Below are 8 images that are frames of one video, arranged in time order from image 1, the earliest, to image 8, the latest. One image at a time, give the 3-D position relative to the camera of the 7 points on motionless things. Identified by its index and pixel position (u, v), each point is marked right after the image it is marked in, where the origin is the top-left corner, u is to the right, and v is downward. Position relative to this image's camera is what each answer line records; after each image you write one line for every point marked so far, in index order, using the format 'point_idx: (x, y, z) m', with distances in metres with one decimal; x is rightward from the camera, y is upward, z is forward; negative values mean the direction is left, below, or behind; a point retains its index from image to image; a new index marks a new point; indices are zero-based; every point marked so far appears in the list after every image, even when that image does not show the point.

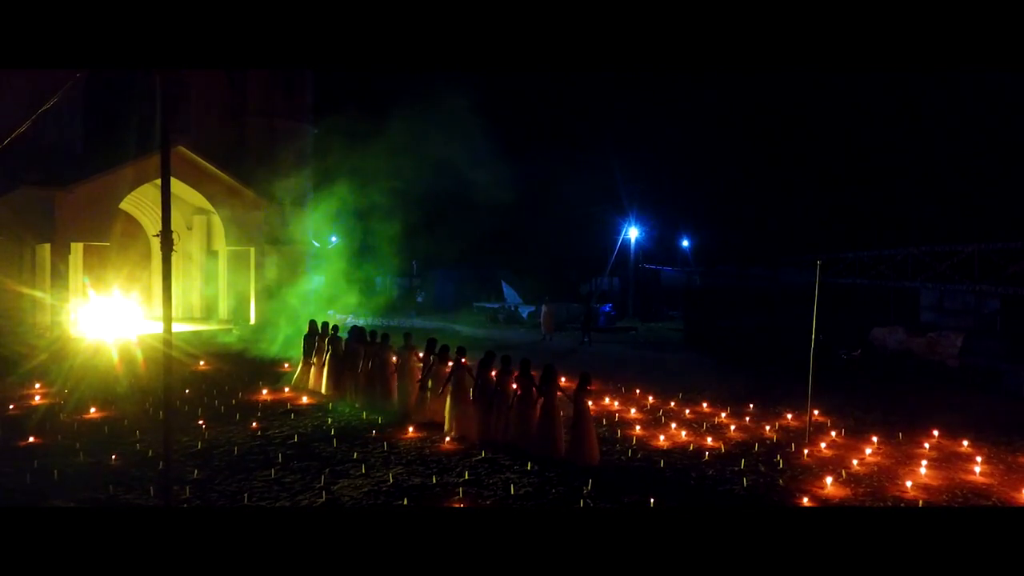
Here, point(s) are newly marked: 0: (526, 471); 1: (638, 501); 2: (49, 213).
0: (+0.2, -1.9, +8.0) m
1: (+1.2, -2.0, +7.1) m
2: (-10.4, +1.7, +17.1) m
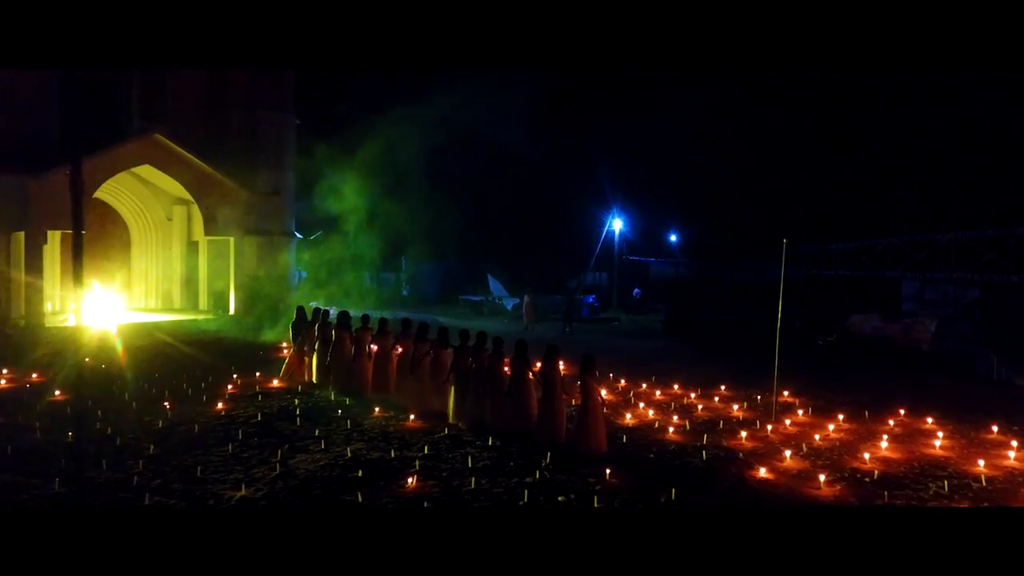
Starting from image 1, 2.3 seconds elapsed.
0: (-0.3, -1.7, +8.0) m
1: (+0.7, -1.7, +7.1) m
2: (-10.9, +1.9, +17.0) m
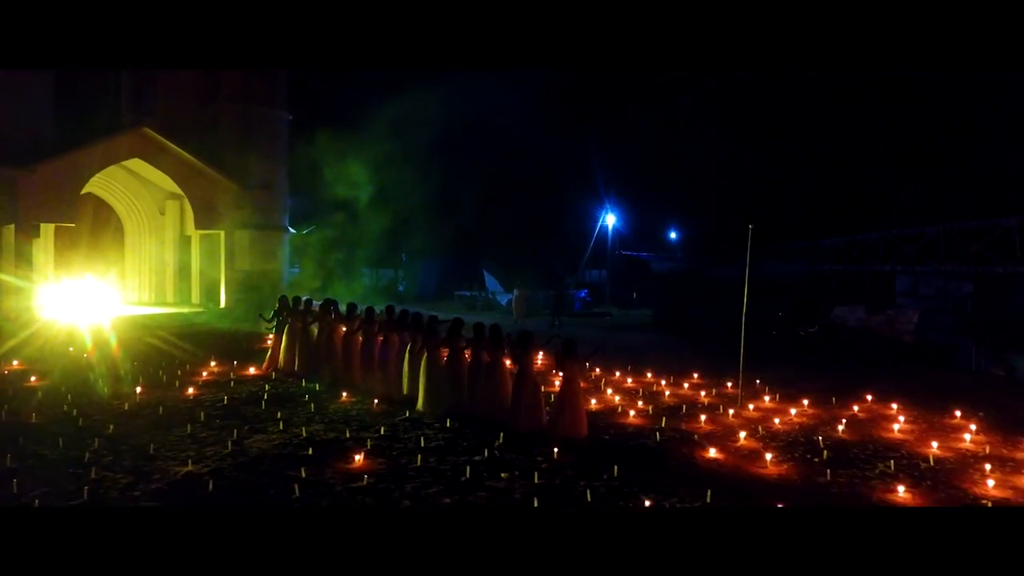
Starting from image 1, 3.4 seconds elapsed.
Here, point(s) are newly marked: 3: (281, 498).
0: (-0.7, -1.5, +8.0) m
1: (+0.3, -1.5, +7.1) m
2: (-11.3, +2.1, +17.2) m
3: (-1.8, -1.6, +5.8) m
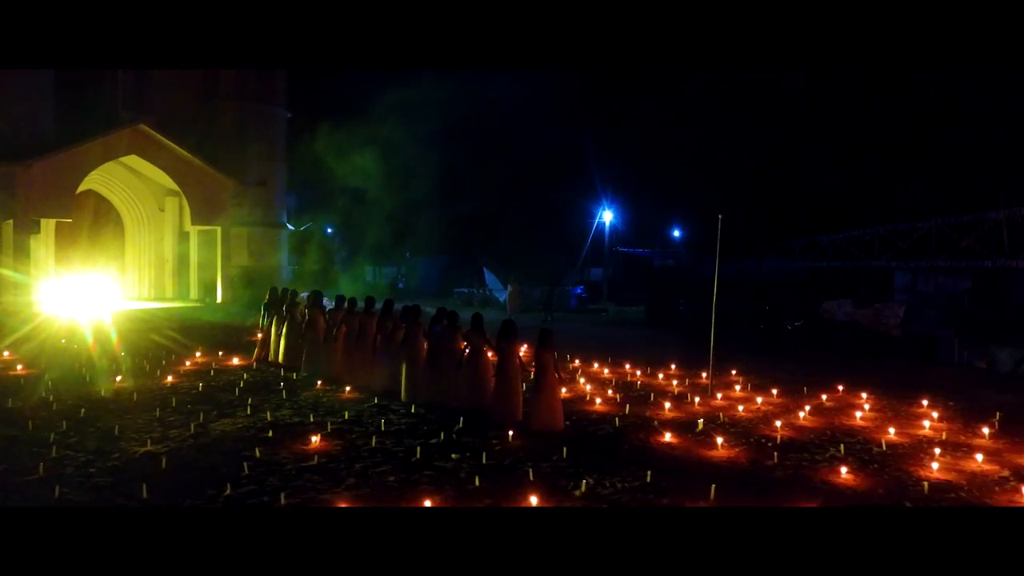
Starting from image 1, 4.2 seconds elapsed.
0: (-1.1, -1.4, +8.2) m
1: (-0.1, -1.4, +7.2) m
2: (-11.5, +2.2, +17.5) m
3: (-2.2, -1.5, +5.9) m
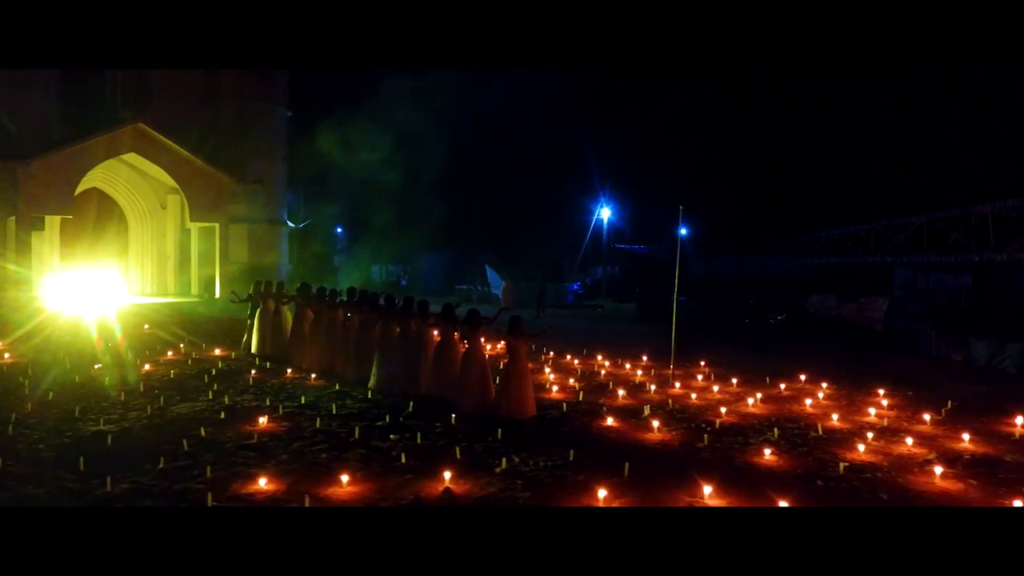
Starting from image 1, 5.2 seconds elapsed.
0: (-1.6, -1.2, +8.4) m
1: (-0.7, -1.3, +7.4) m
2: (-11.8, +2.4, +18.0) m
3: (-2.8, -1.3, +6.2) m
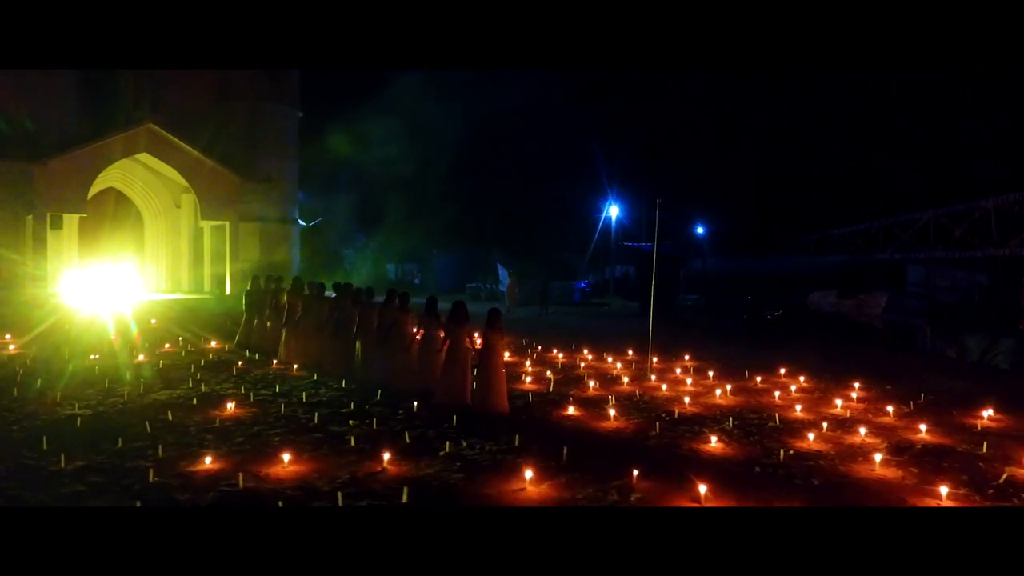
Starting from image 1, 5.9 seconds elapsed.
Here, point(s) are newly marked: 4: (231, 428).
0: (-2.0, -1.1, +8.6) m
1: (-1.1, -1.2, +7.6) m
2: (-11.7, +2.5, +18.6) m
3: (-3.2, -1.2, +6.4) m
4: (-2.5, -1.2, +6.6) m
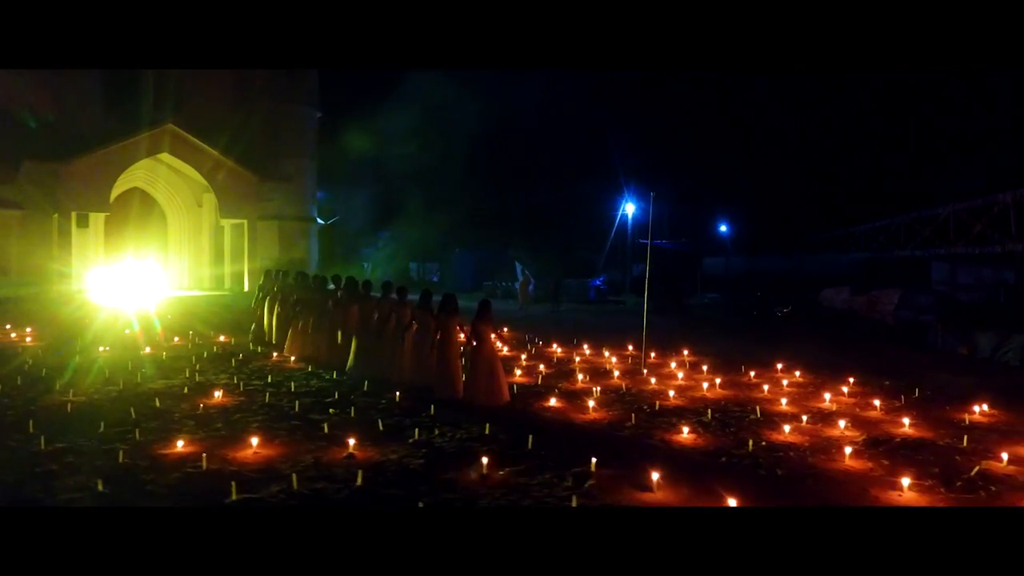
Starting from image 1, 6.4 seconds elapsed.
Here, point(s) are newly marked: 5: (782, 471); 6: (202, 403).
0: (-2.1, -1.0, +8.7) m
1: (-1.2, -1.1, +7.7) m
2: (-11.5, +2.6, +19.1) m
3: (-3.4, -1.1, +6.6) m
4: (-2.7, -1.1, +6.7) m
5: (+1.9, -1.3, +5.3) m
6: (-3.0, -1.1, +7.3) m
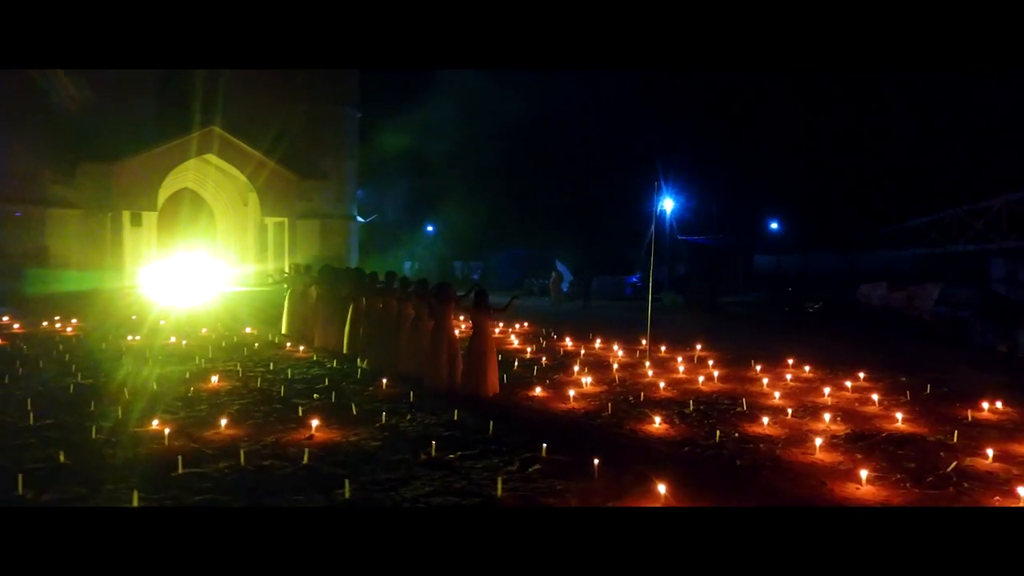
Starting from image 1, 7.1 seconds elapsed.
0: (-2.2, -0.9, +8.9) m
1: (-1.3, -1.0, +7.8) m
2: (-10.6, +2.7, +20.0) m
3: (-3.6, -1.0, +6.9) m
4: (-2.9, -1.0, +6.9) m
5: (+1.6, -1.2, +5.2) m
6: (-3.1, -1.0, +7.5) m
